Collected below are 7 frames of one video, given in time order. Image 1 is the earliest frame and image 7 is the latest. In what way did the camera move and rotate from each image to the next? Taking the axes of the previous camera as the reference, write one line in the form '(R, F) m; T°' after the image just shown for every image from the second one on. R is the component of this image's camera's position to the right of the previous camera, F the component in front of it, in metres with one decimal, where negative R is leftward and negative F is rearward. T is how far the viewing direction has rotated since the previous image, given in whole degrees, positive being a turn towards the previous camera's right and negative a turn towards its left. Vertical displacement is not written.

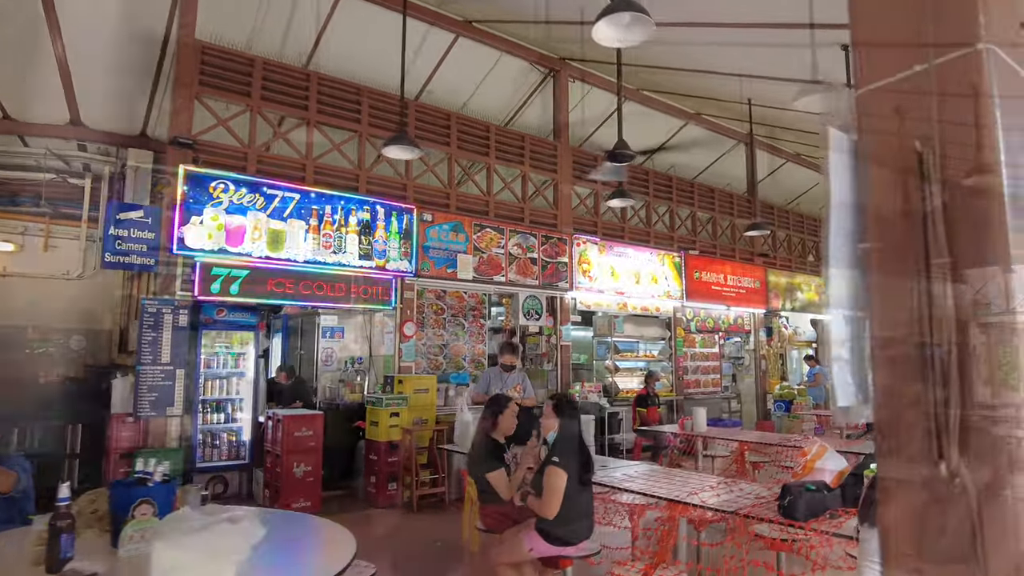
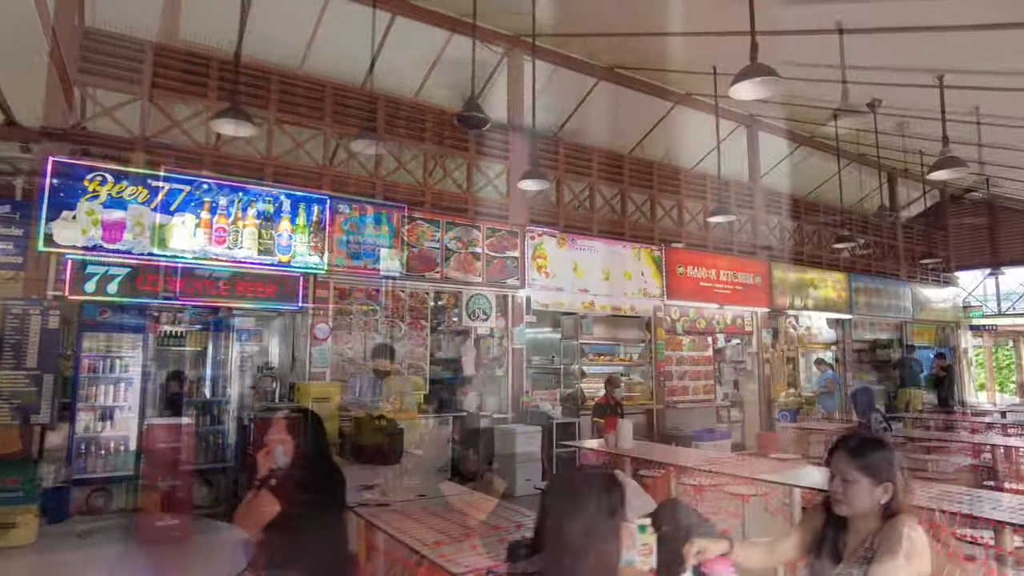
(+0.5, +0.3) m; -1°
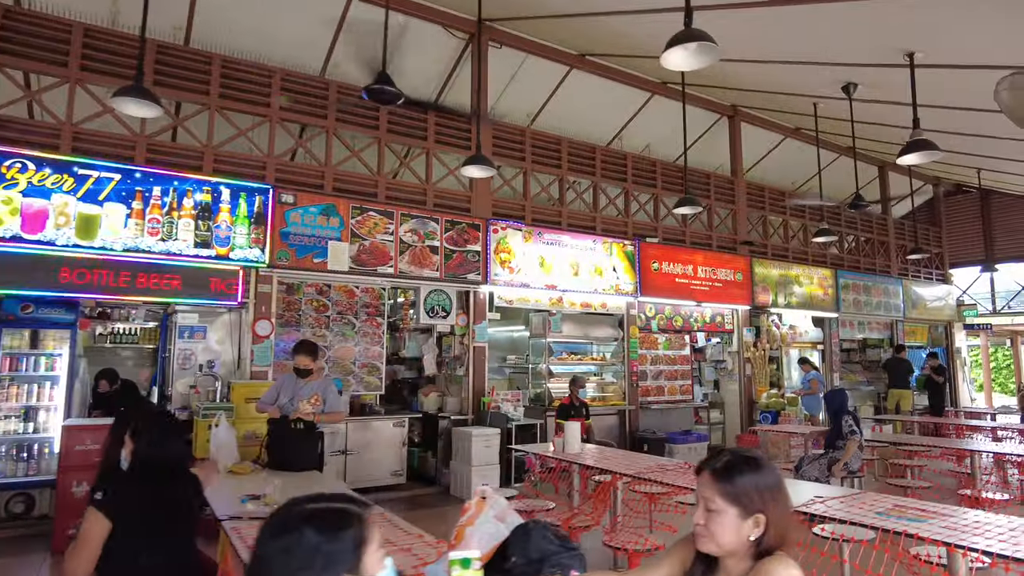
(+0.5, +0.3) m; 0°
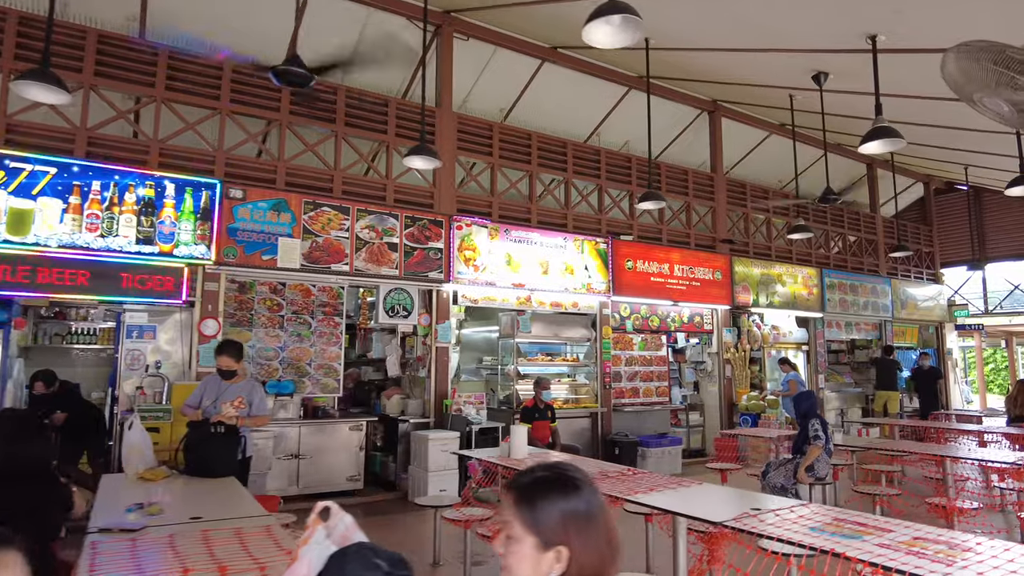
(+0.4, +0.2) m; 0°
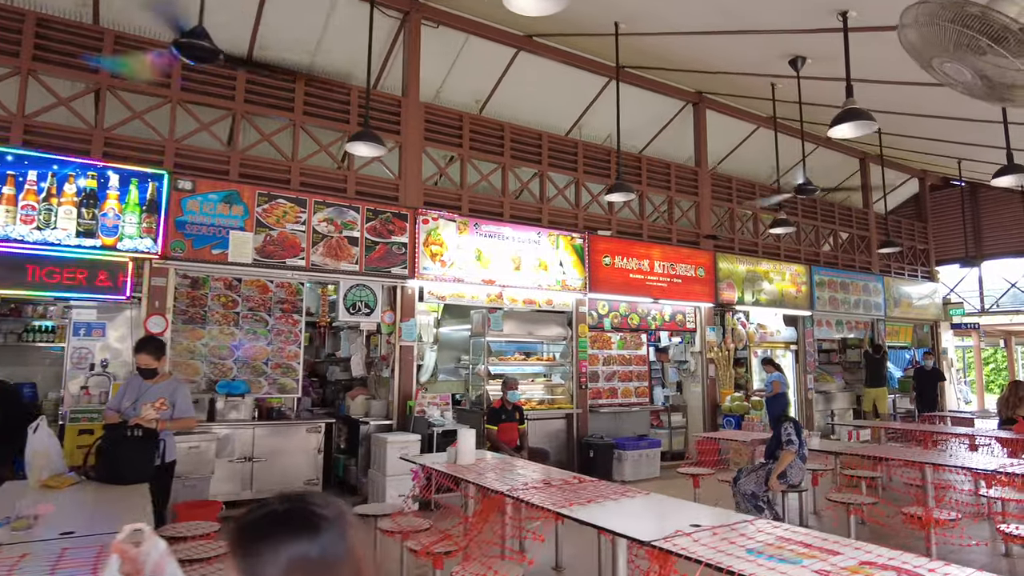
(+0.4, +0.3) m; 0°
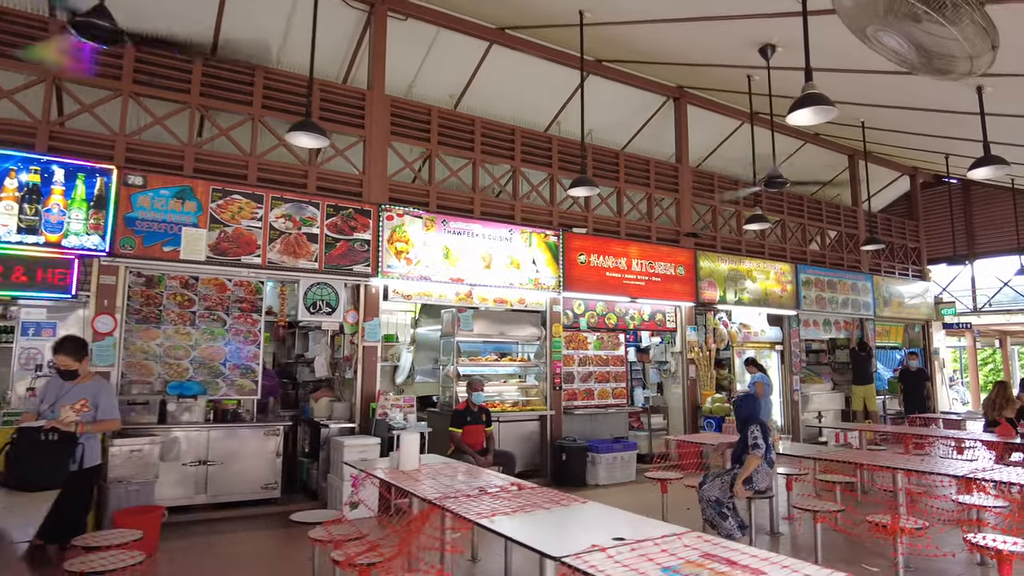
(+0.3, +0.2) m; 0°
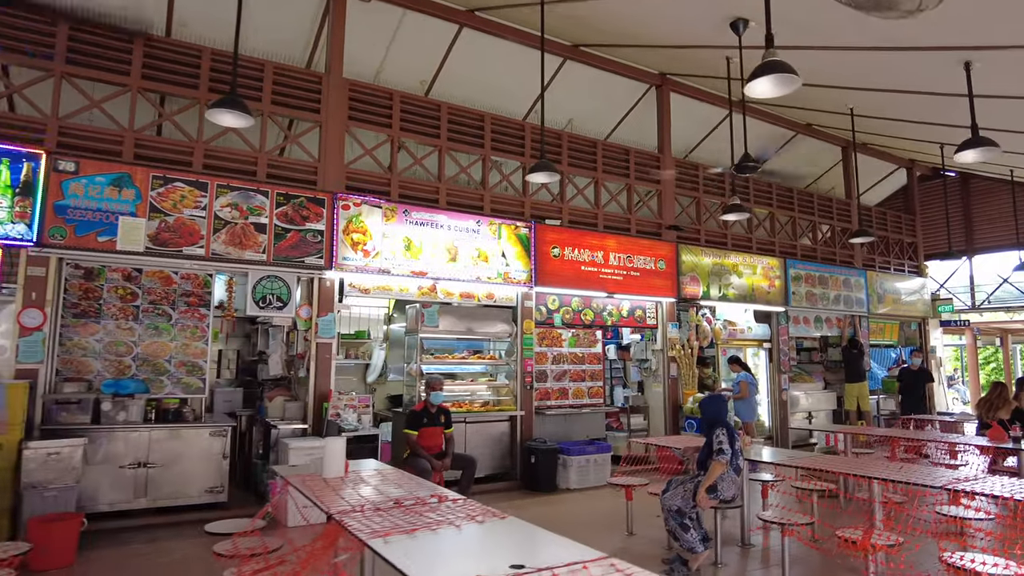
(+0.4, +0.3) m; 0°
